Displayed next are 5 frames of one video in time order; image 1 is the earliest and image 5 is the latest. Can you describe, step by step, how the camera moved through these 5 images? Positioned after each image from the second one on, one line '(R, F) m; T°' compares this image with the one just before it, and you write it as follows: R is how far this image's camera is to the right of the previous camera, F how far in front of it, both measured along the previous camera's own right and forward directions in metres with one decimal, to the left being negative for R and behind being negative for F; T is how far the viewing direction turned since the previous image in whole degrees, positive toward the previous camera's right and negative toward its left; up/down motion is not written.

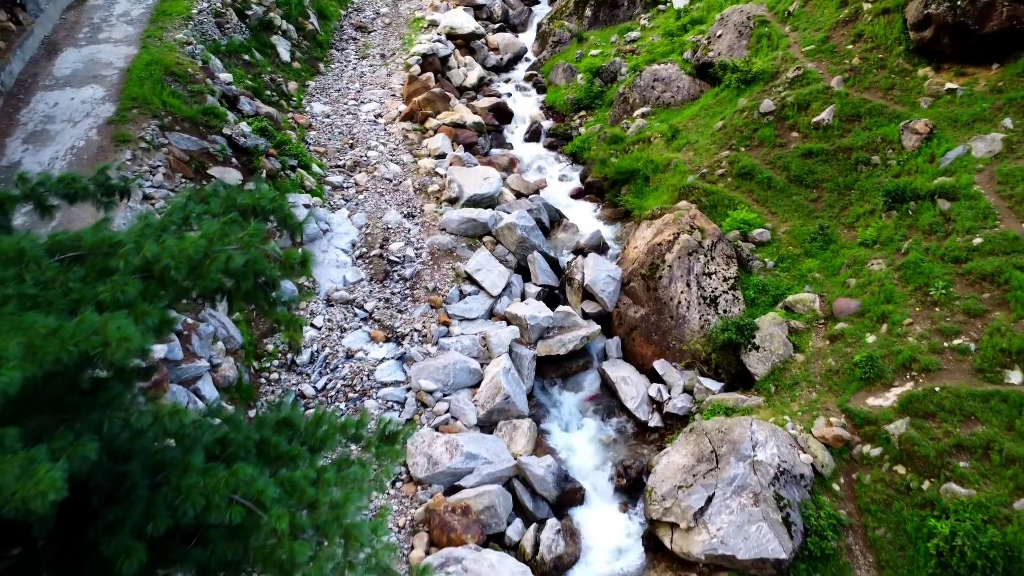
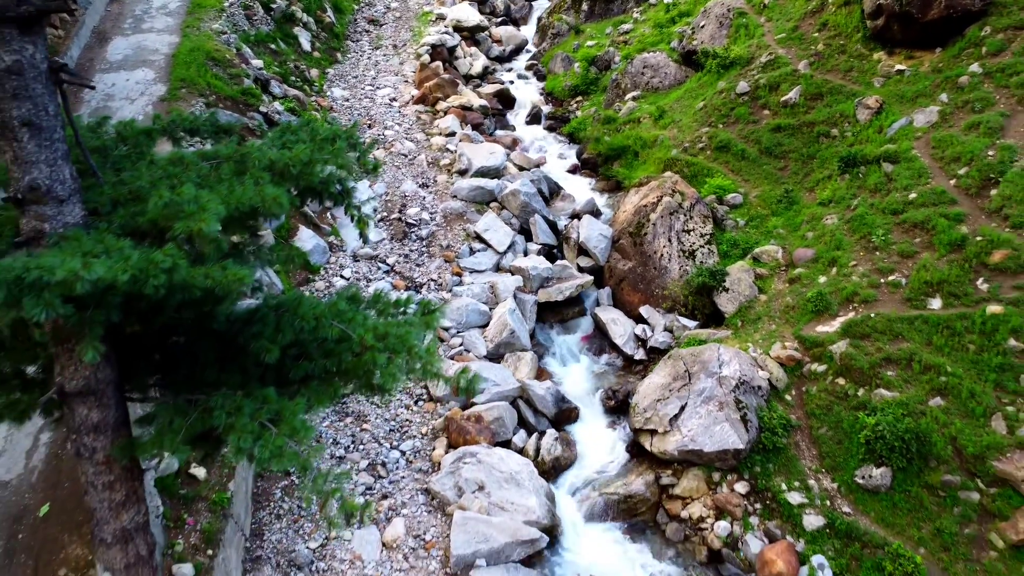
(-0.1, -1.6) m; 0°
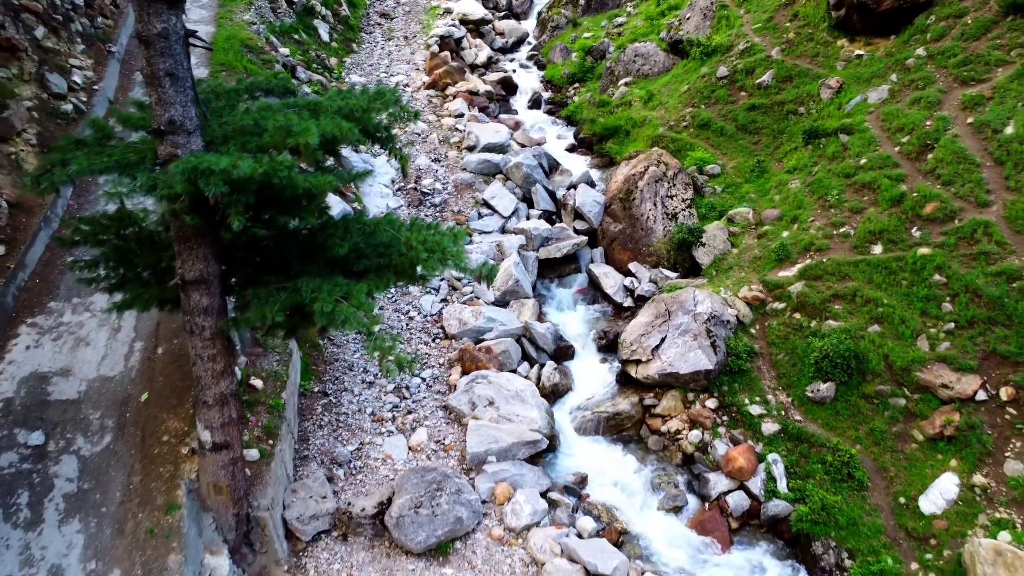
(-0.1, -1.6) m; 0°
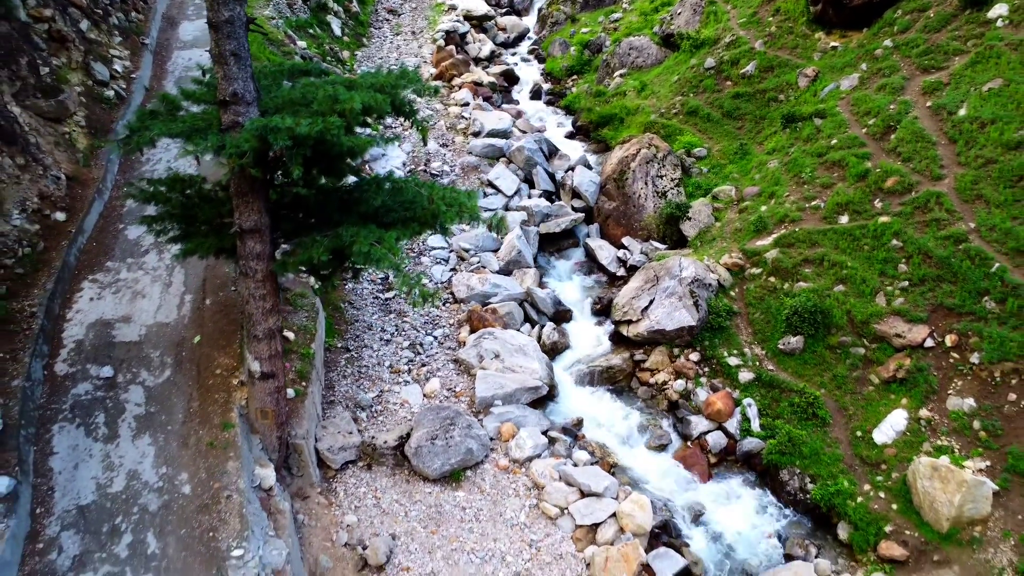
(0.0, -1.2) m; 0°
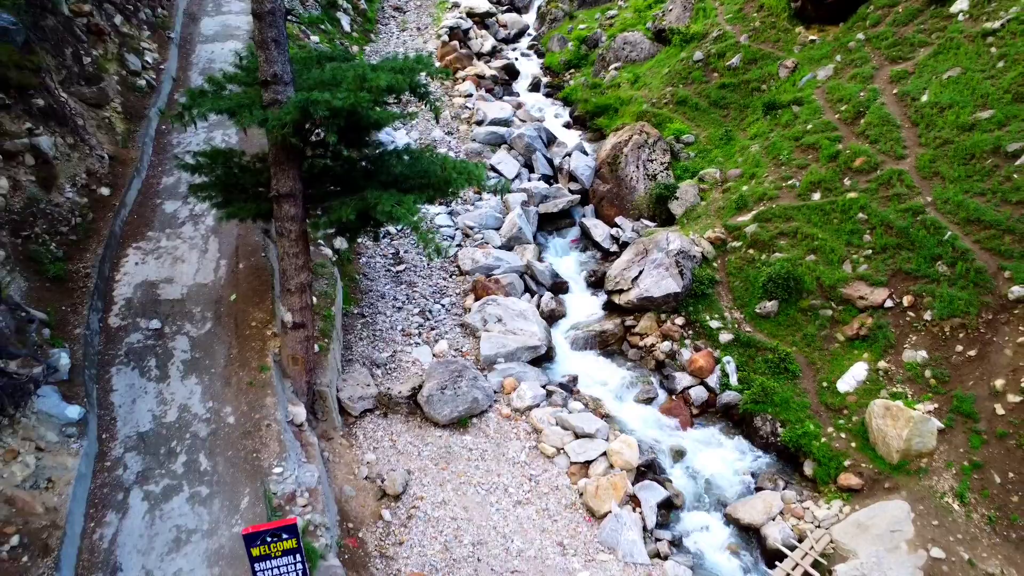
(0.0, -1.1) m; 0°
